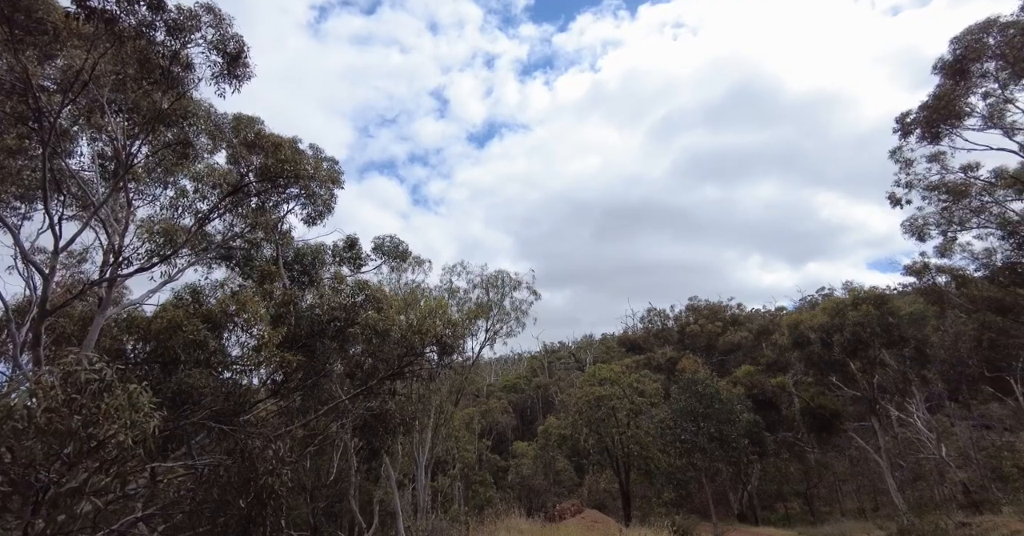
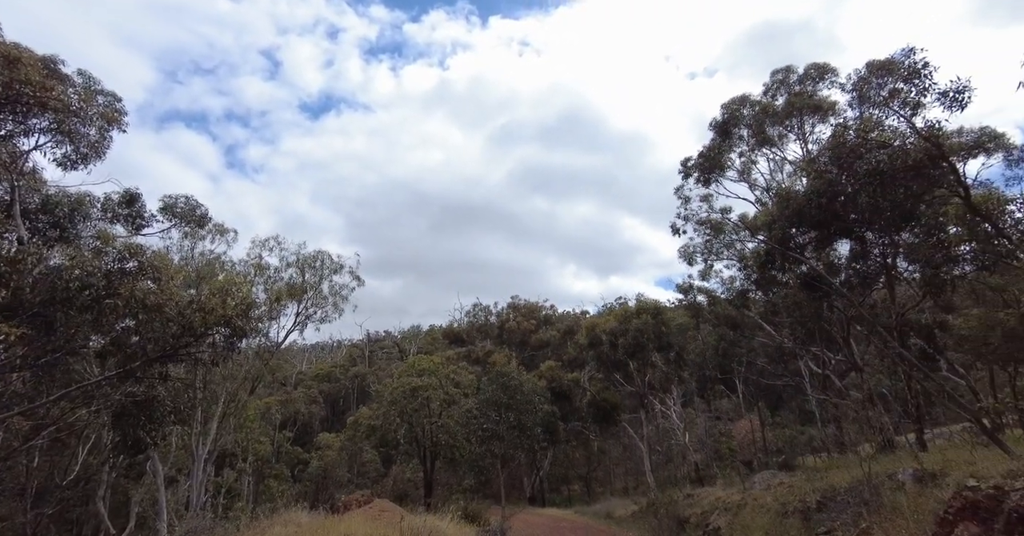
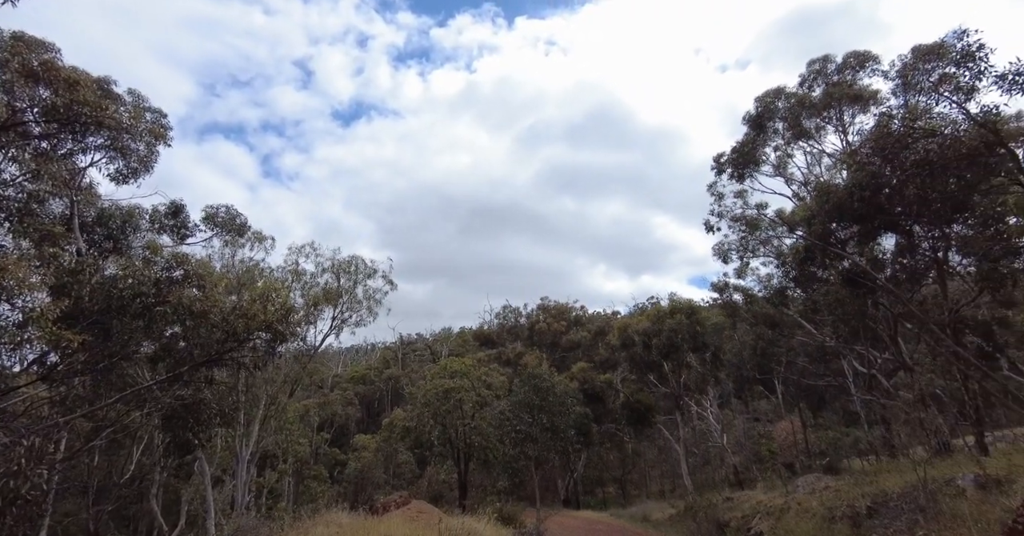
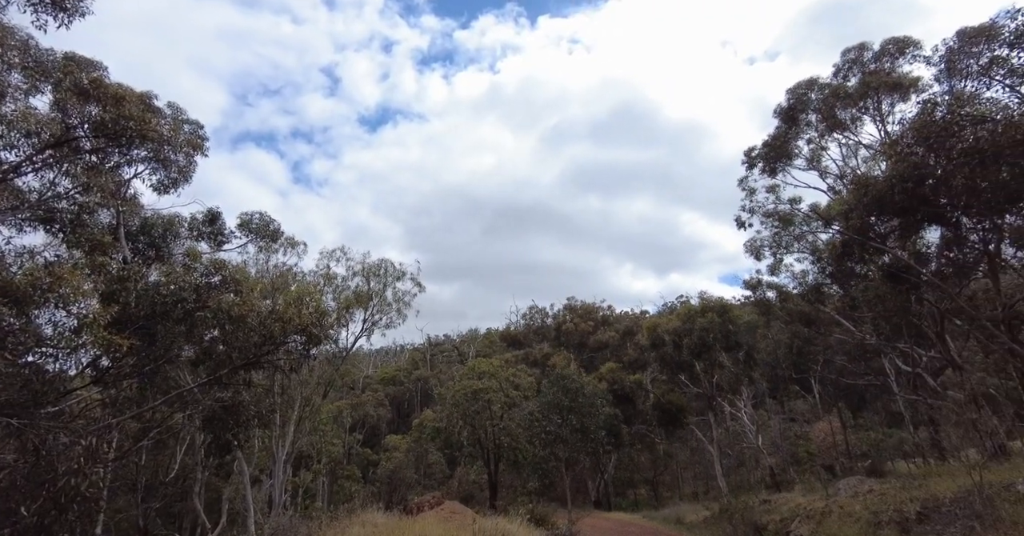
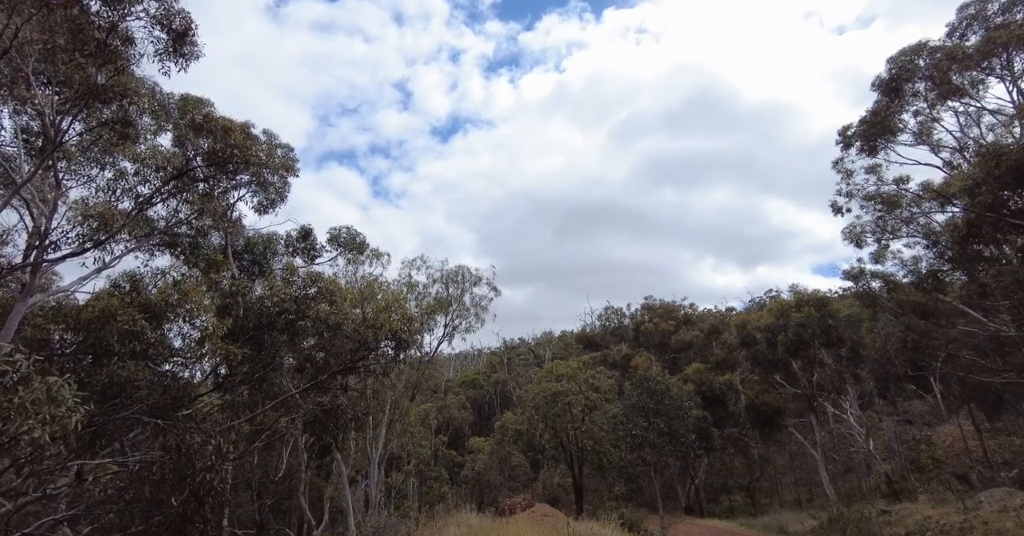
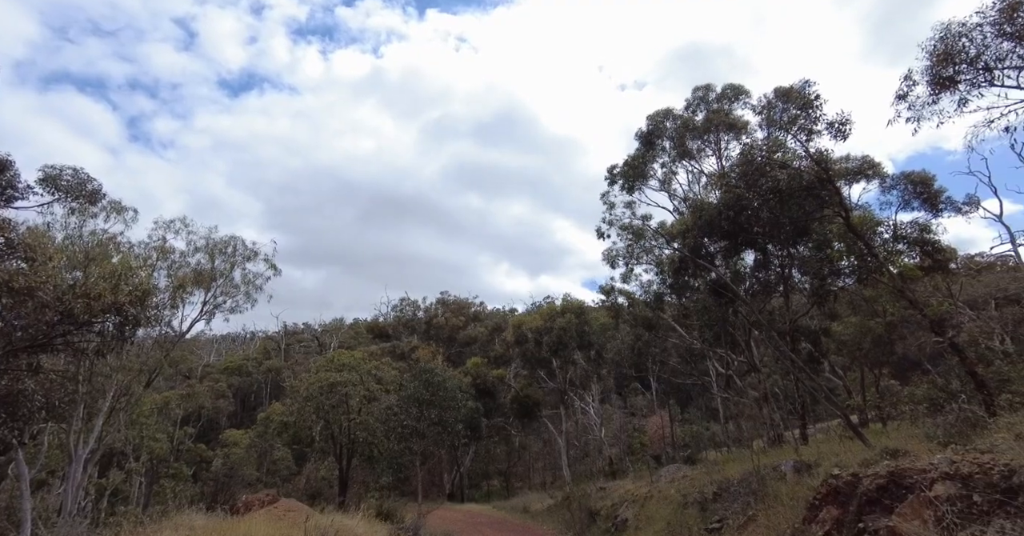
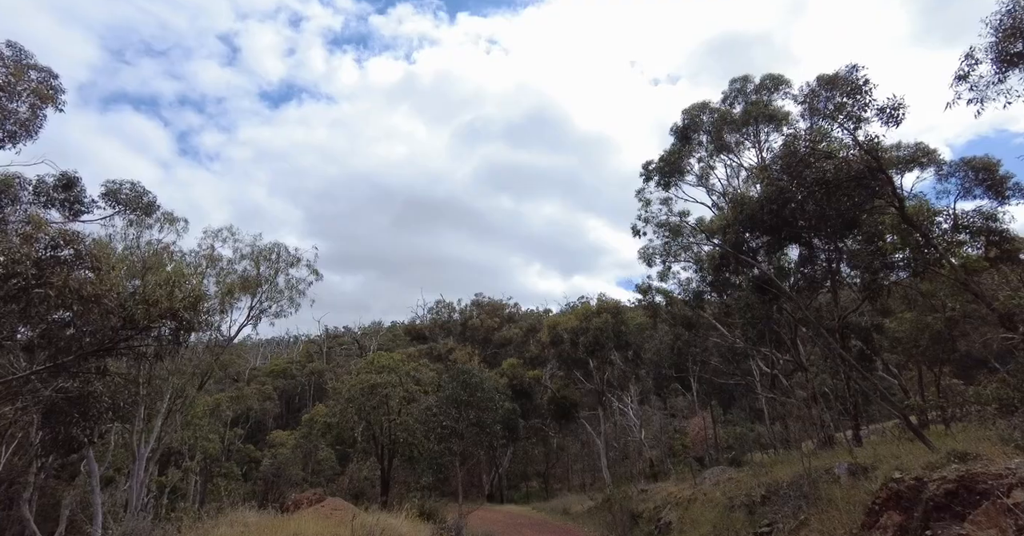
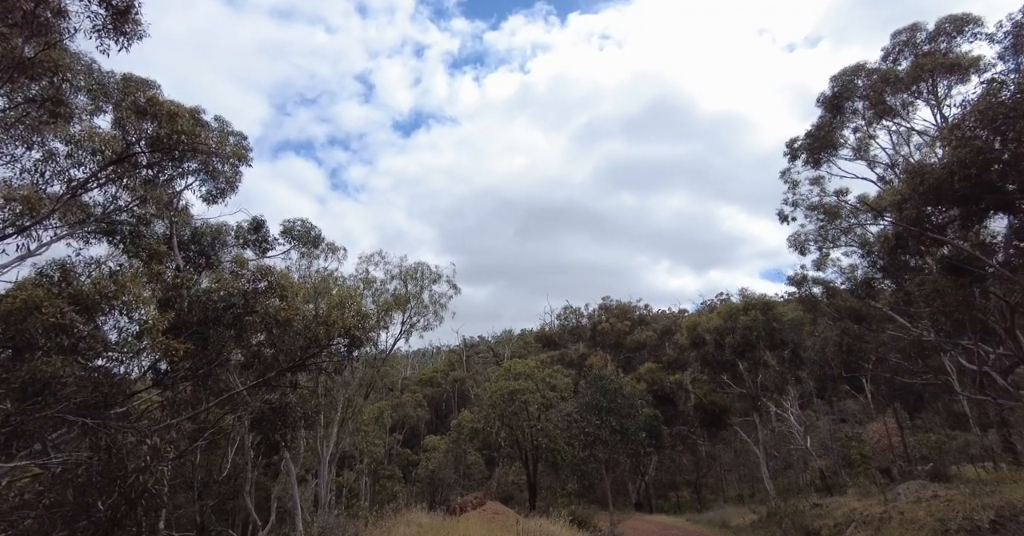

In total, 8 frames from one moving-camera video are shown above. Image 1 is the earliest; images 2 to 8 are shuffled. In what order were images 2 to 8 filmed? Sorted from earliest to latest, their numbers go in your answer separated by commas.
5, 8, 4, 3, 2, 7, 6
